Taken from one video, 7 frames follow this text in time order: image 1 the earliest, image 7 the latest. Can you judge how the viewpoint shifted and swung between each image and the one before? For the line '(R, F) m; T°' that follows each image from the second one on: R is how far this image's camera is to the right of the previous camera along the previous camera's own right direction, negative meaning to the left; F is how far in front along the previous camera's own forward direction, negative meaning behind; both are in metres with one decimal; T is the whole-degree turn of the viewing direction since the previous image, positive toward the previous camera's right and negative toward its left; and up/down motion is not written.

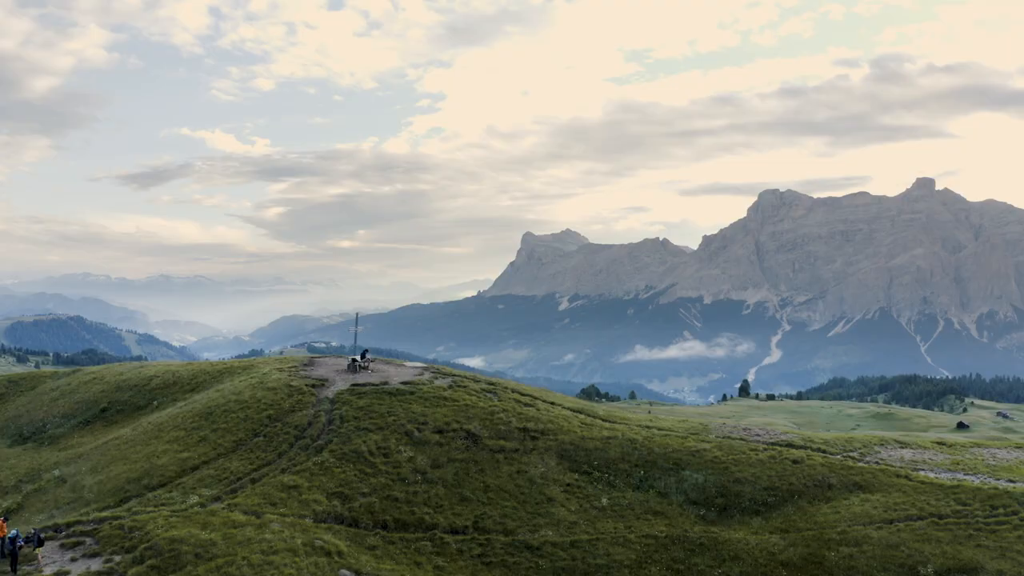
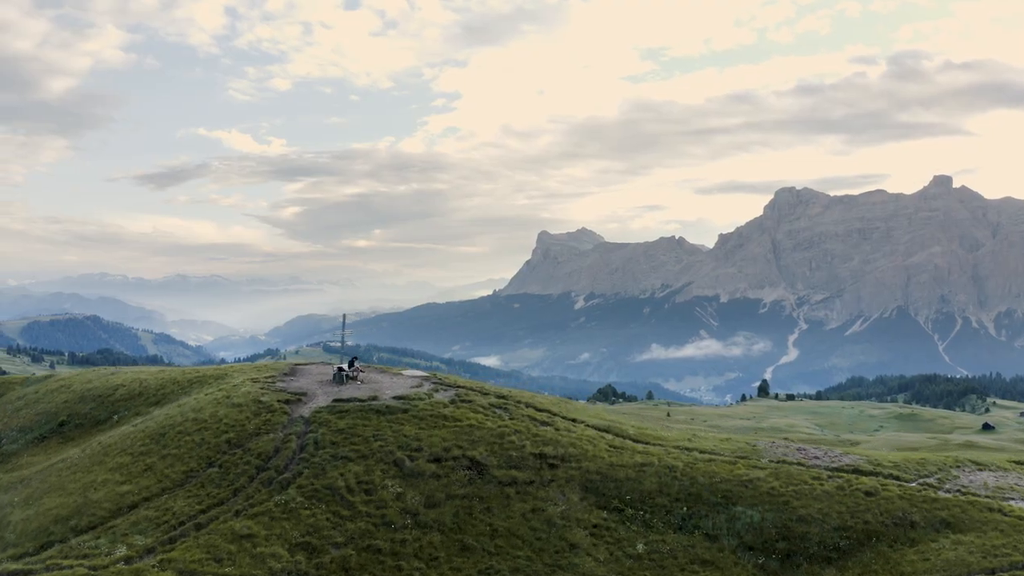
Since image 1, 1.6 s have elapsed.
(+0.2, +11.9) m; -1°
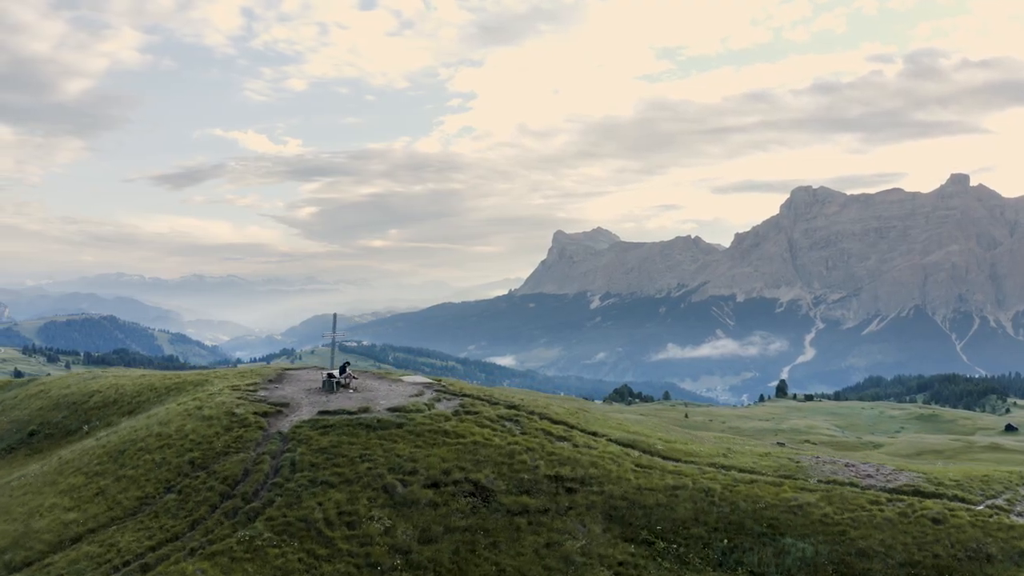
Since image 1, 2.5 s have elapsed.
(+0.4, +7.8) m; -1°
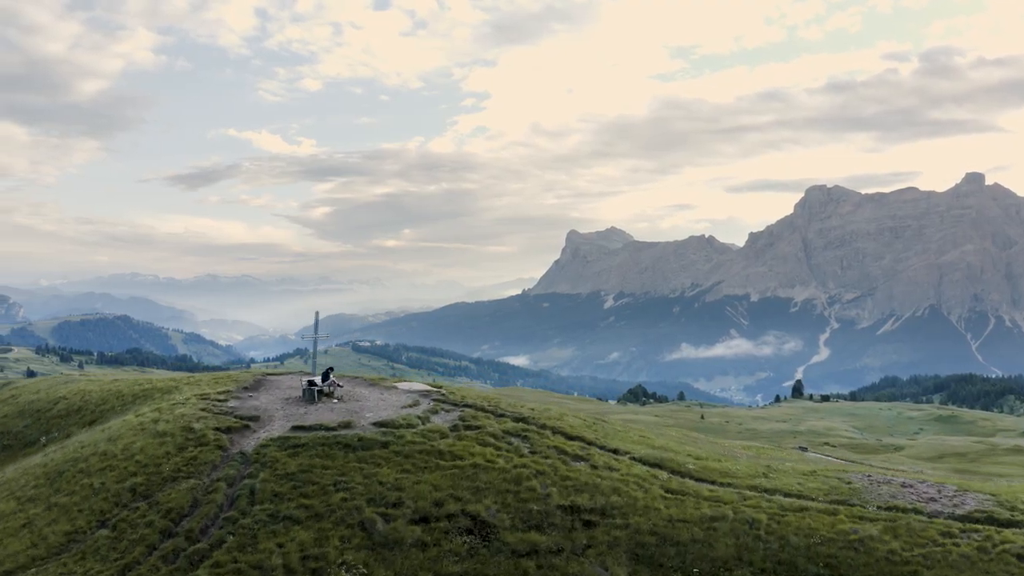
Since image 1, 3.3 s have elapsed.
(+0.5, +7.7) m; -1°
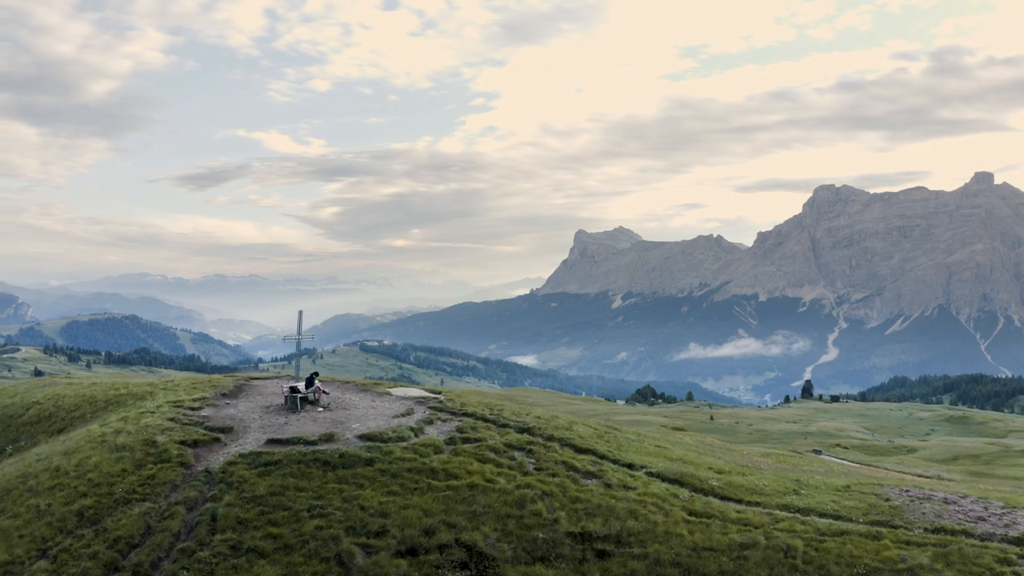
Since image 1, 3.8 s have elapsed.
(+0.6, +3.1) m; -1°
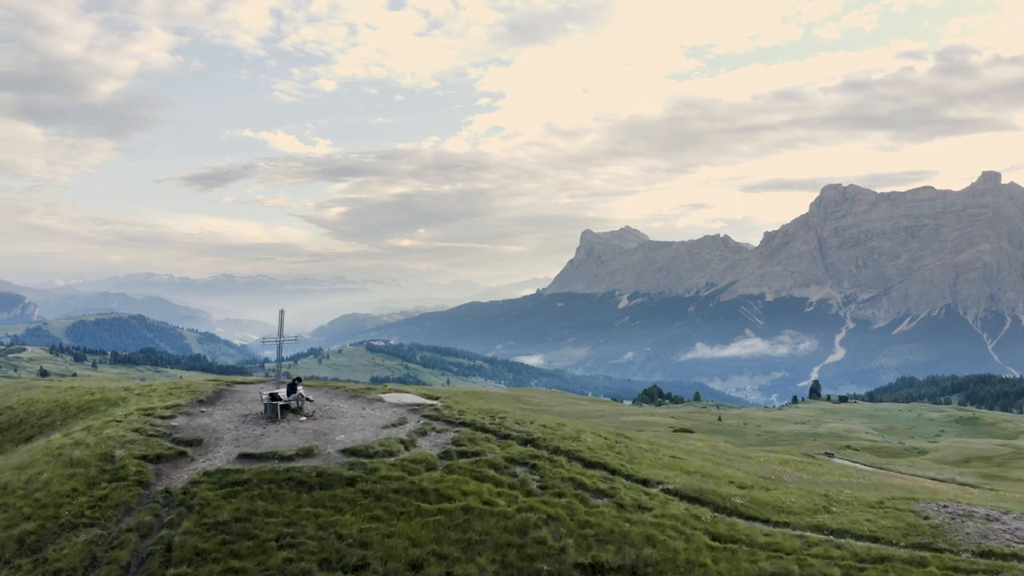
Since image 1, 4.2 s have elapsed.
(0.0, +3.4) m; -1°
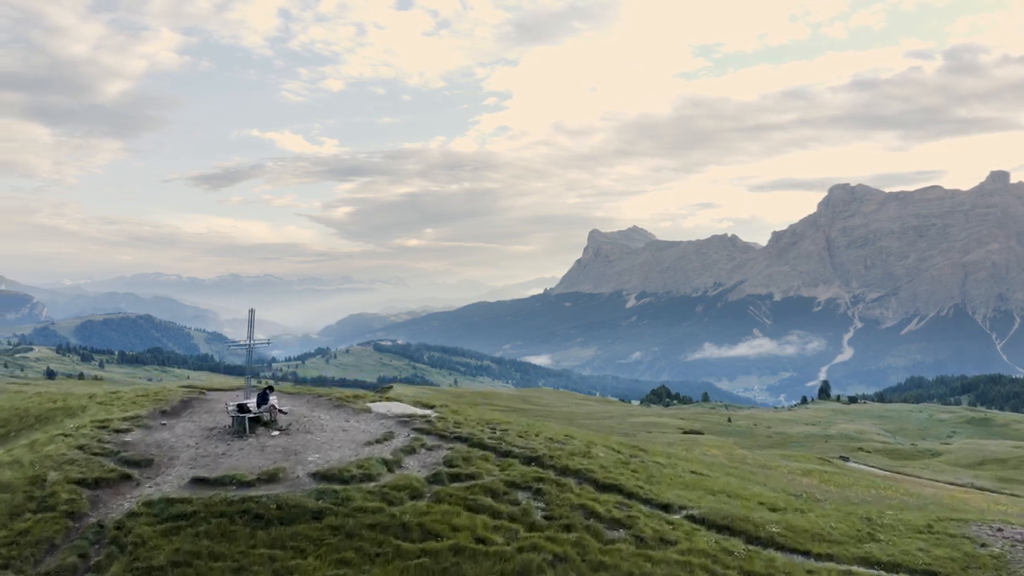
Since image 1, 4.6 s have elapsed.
(-0.3, +4.0) m; -1°
